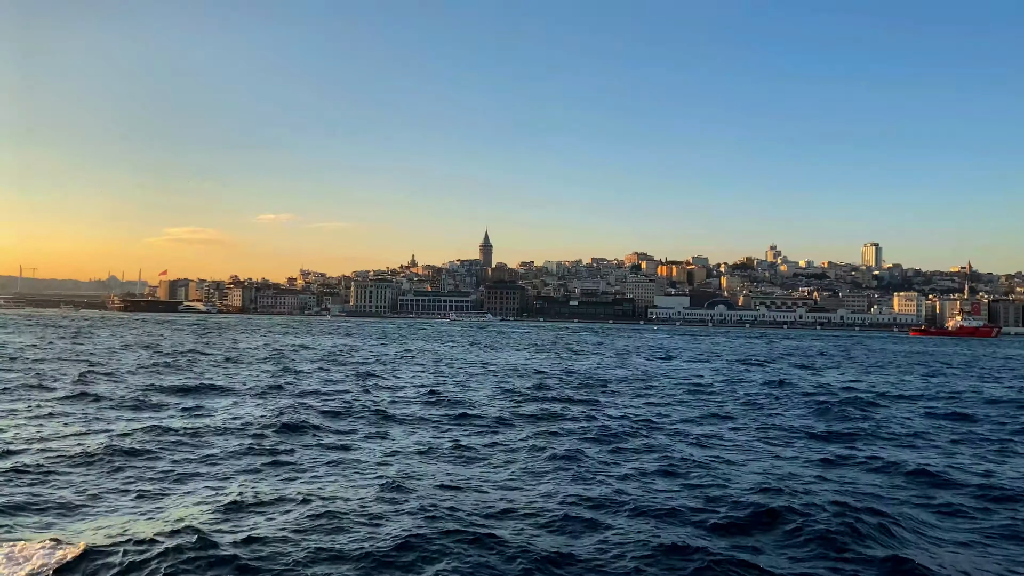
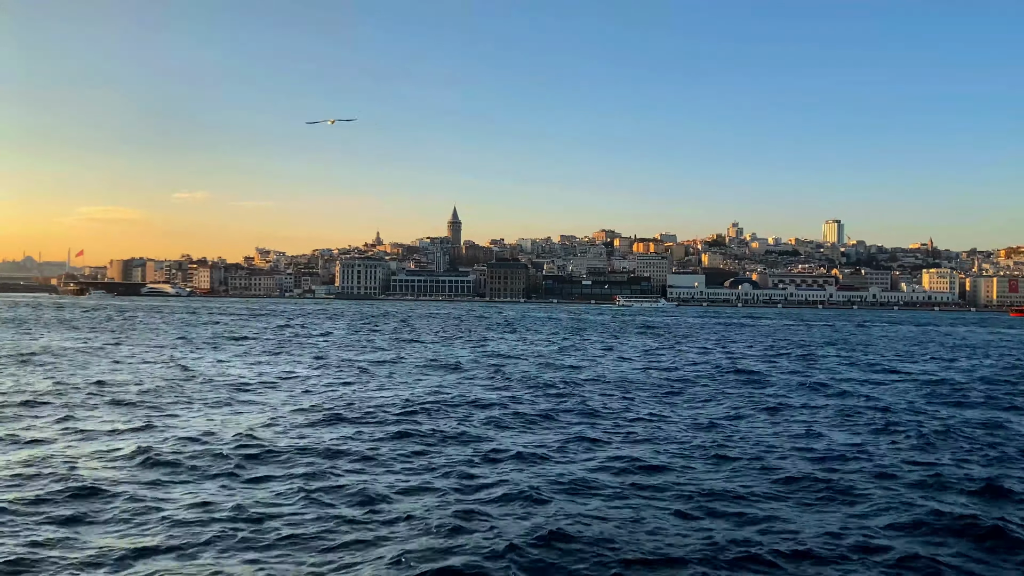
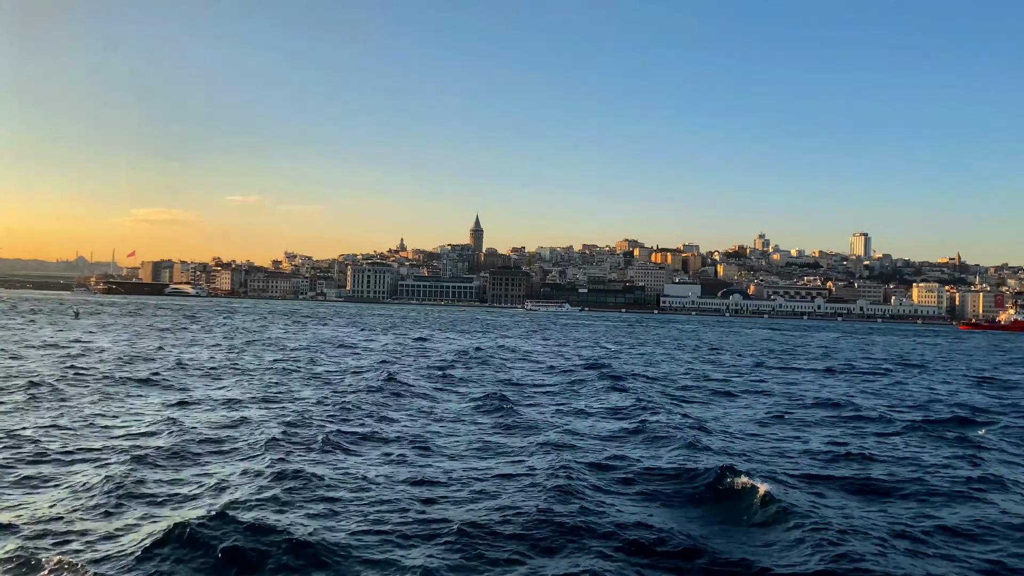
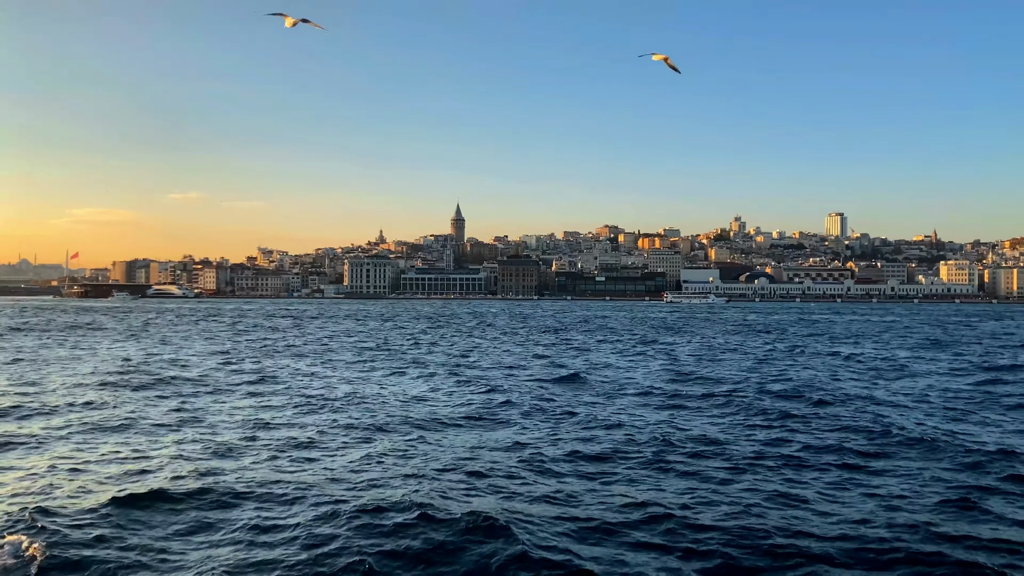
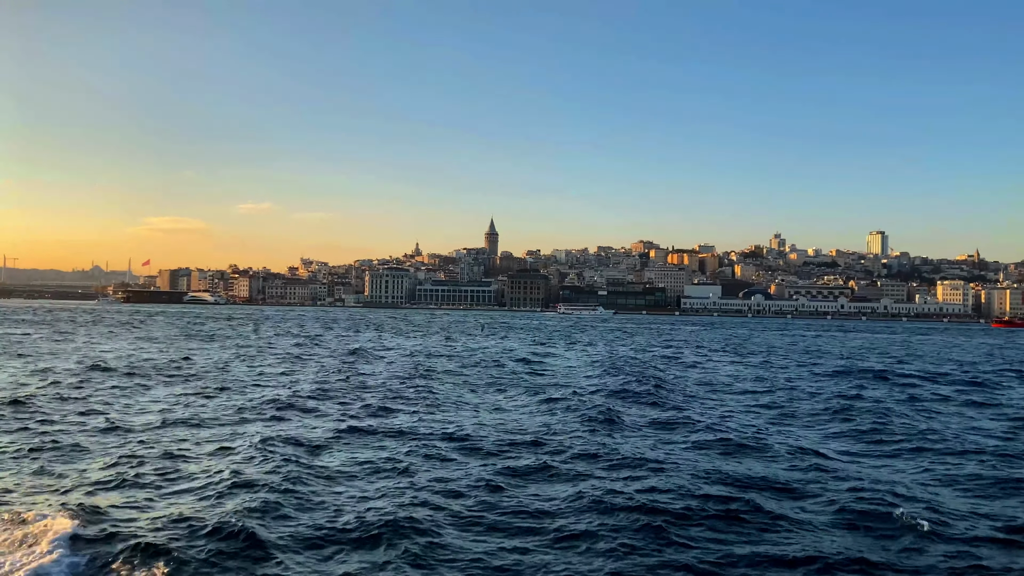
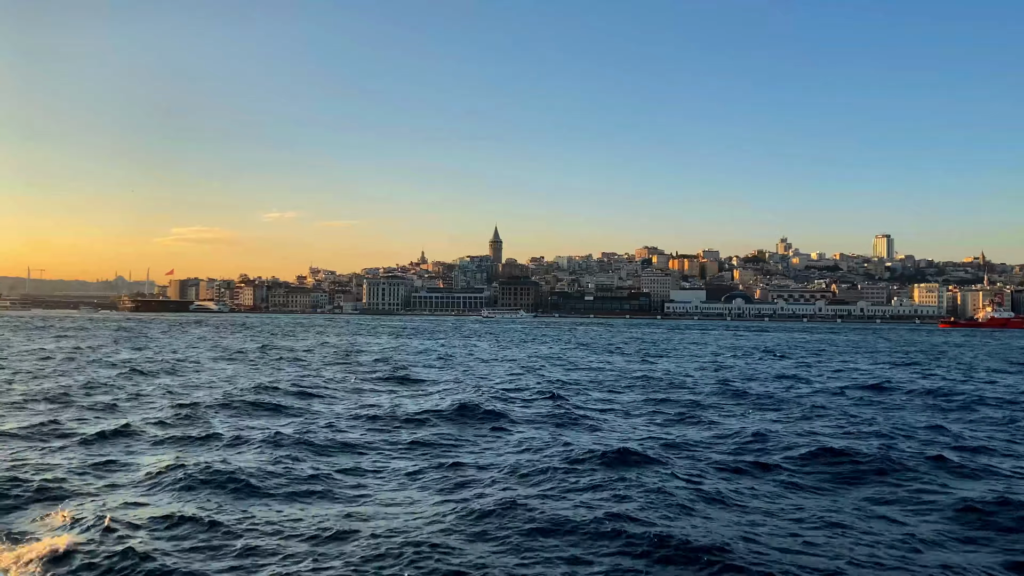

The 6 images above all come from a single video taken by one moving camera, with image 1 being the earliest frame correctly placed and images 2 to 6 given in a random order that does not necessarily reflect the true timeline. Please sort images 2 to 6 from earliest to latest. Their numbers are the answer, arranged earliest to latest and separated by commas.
6, 3, 5, 2, 4
